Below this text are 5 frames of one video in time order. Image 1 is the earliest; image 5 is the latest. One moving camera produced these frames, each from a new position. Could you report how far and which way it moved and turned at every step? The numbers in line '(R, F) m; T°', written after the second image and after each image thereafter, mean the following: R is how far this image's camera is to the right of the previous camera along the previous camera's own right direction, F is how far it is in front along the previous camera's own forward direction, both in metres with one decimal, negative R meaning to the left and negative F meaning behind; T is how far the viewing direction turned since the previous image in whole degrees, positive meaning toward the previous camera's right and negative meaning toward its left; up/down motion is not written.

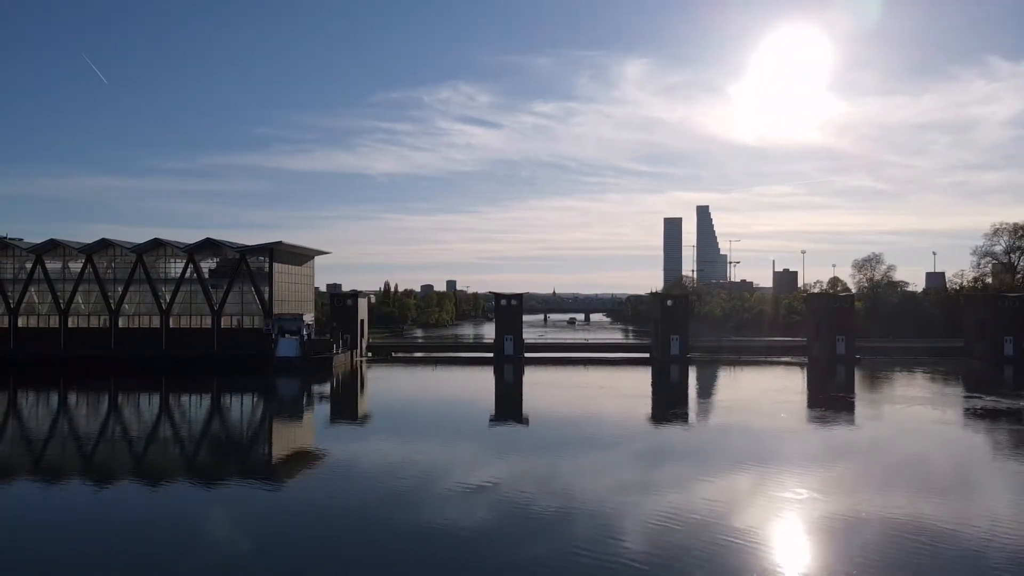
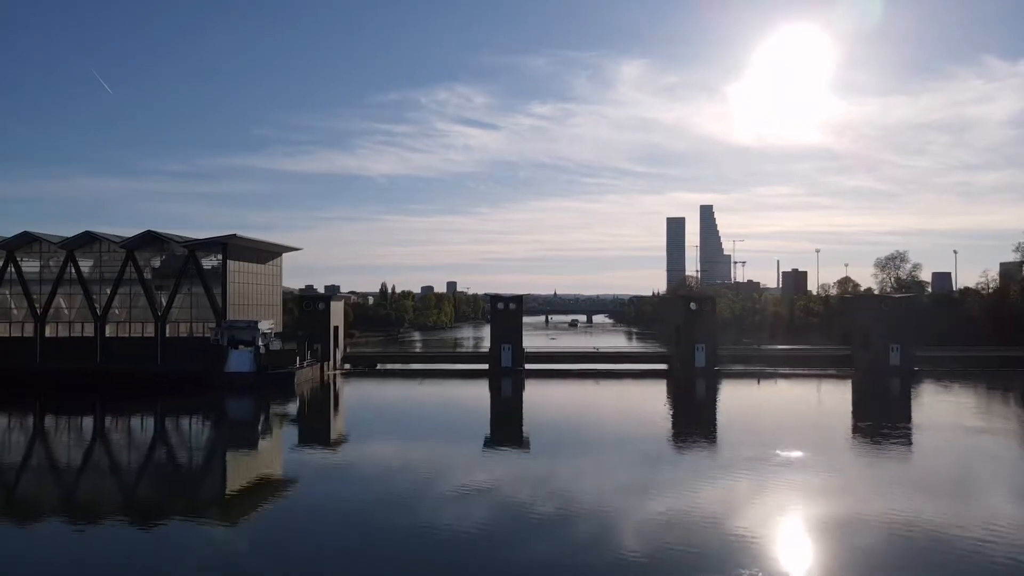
(+0.1, +2.6) m; 0°
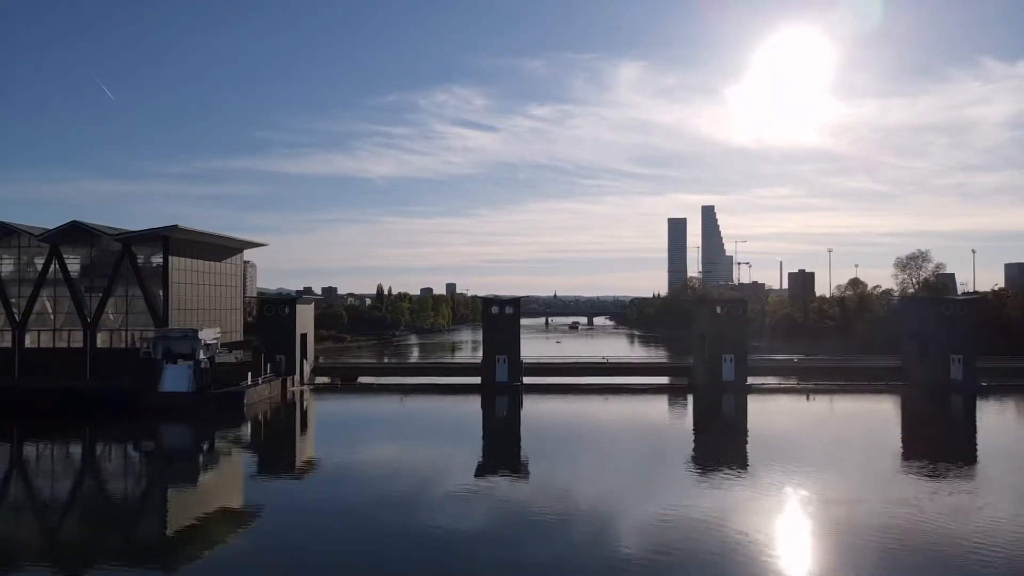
(+0.1, +2.3) m; 0°
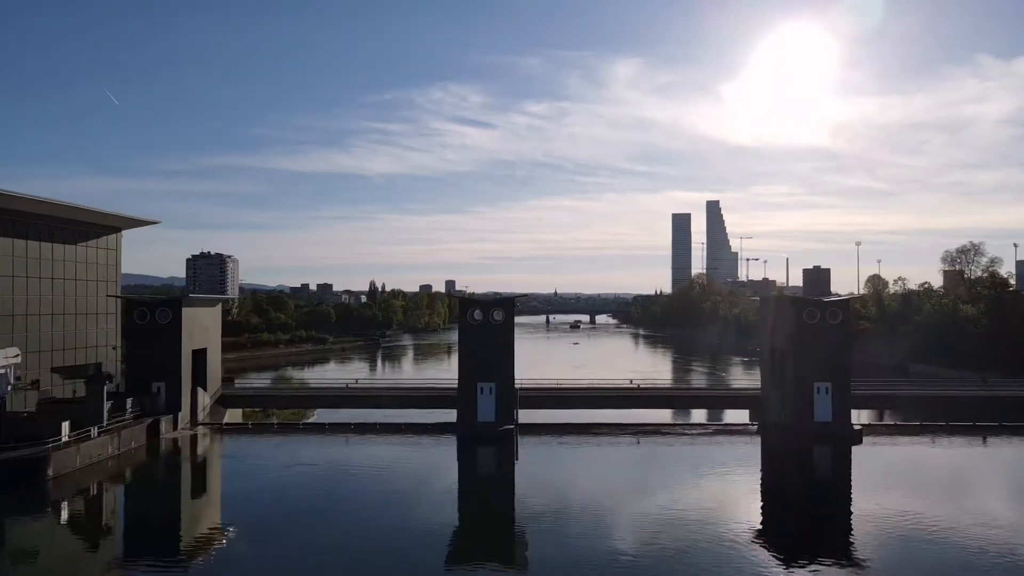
(+0.1, +4.4) m; 0°
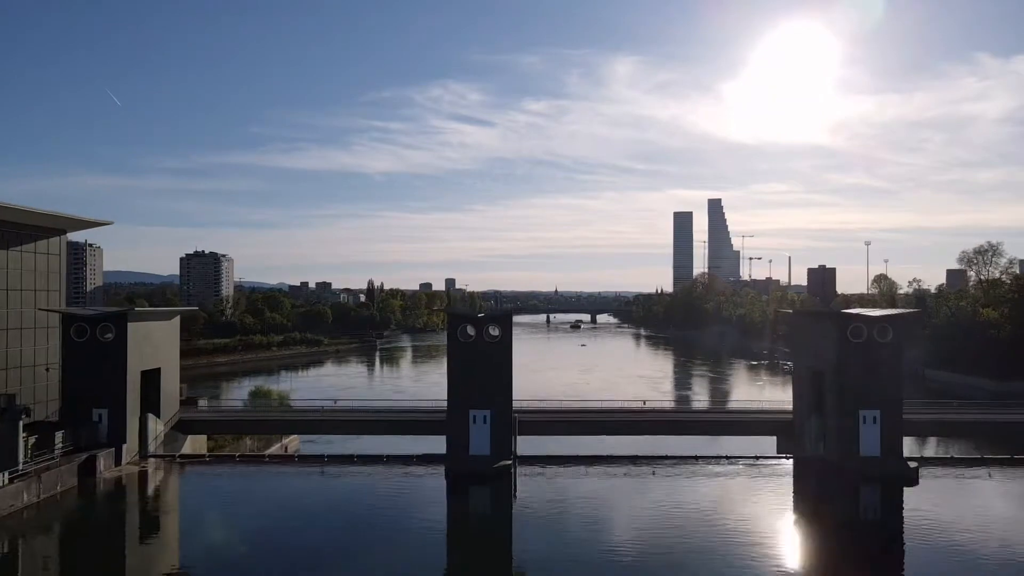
(0.0, +1.2) m; 0°
